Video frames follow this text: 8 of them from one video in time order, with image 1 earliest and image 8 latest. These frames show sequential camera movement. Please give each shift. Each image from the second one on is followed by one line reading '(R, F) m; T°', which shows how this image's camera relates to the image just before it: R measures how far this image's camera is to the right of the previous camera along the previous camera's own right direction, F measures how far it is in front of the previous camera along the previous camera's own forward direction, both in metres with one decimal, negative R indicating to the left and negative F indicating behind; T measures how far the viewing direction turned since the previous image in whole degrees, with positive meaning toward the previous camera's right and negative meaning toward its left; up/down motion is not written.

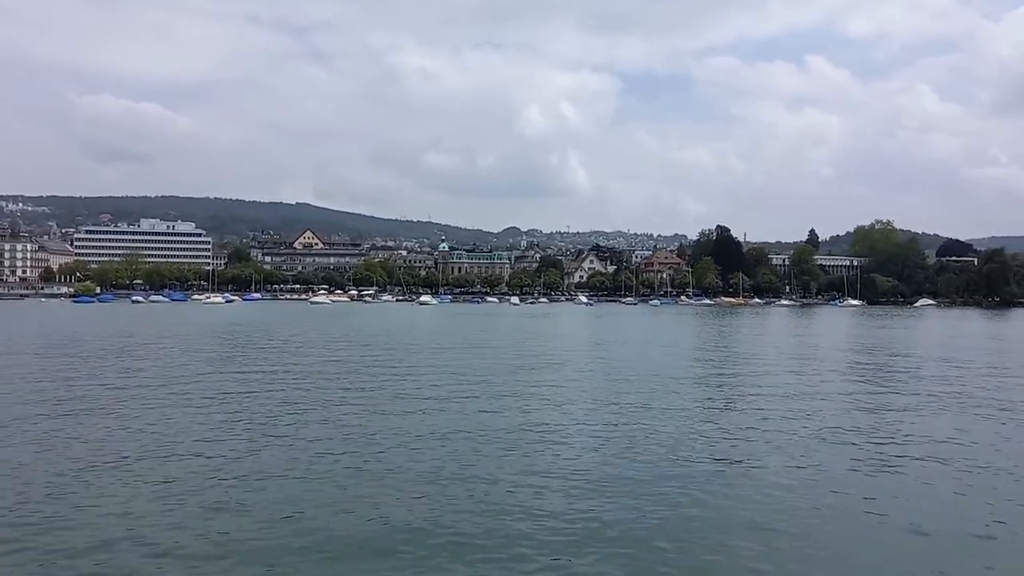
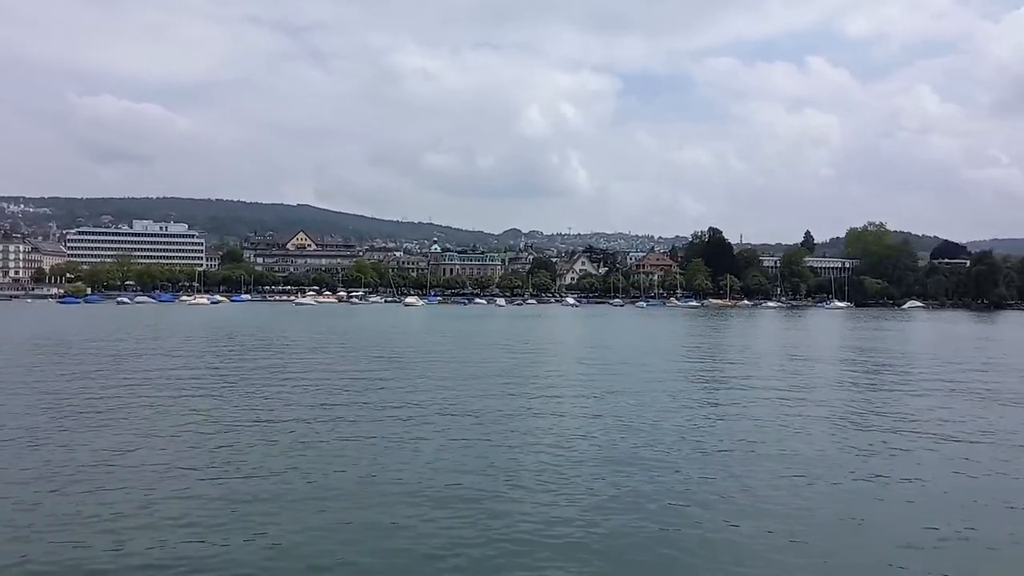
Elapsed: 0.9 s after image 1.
(+1.1, +0.1) m; 0°
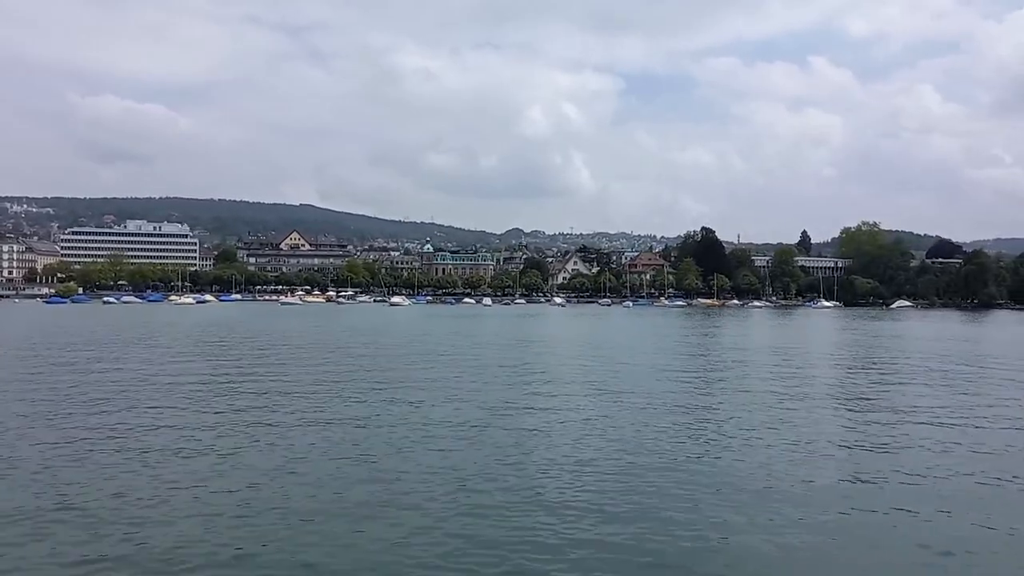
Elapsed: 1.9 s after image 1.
(+1.1, +0.1) m; 0°
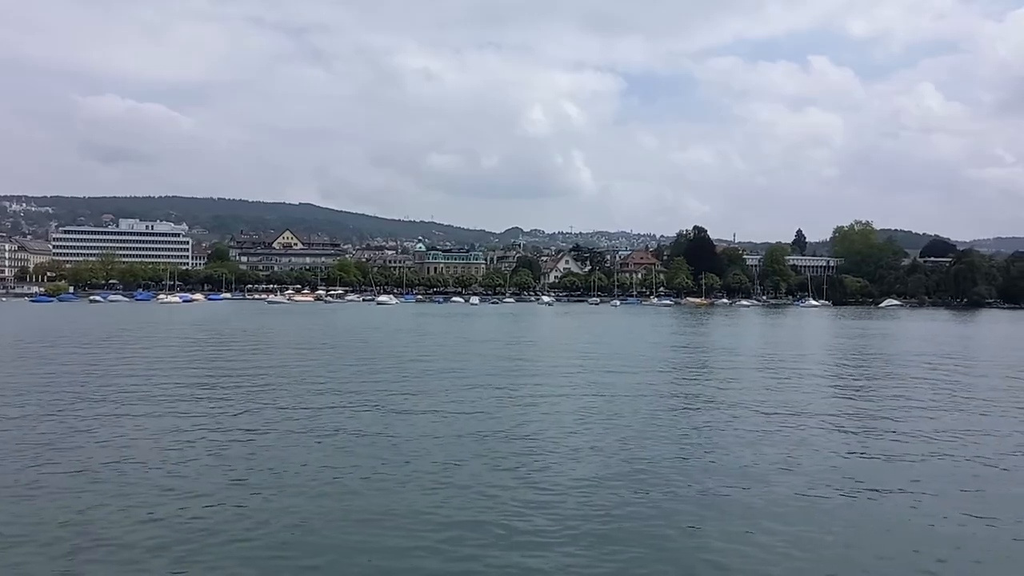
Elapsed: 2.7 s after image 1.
(+0.9, +0.1) m; 0°
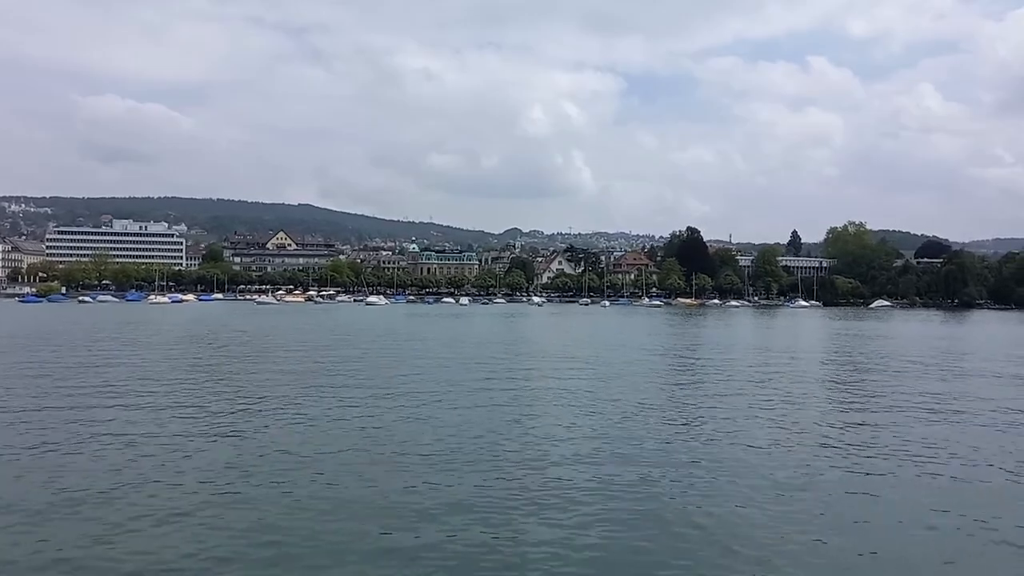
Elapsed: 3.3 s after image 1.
(+0.7, 0.0) m; 0°
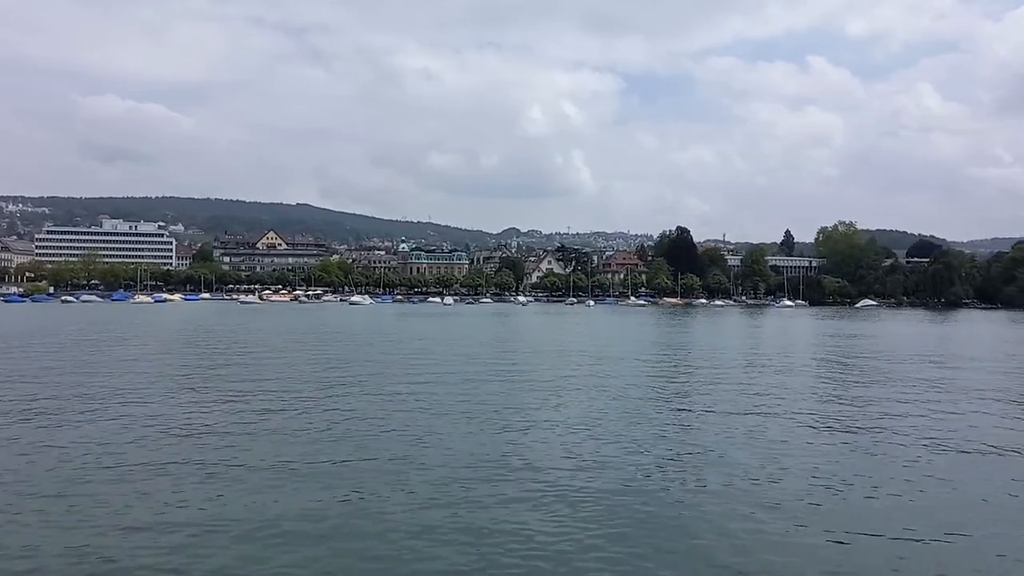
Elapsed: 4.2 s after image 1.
(+1.1, +0.1) m; 0°
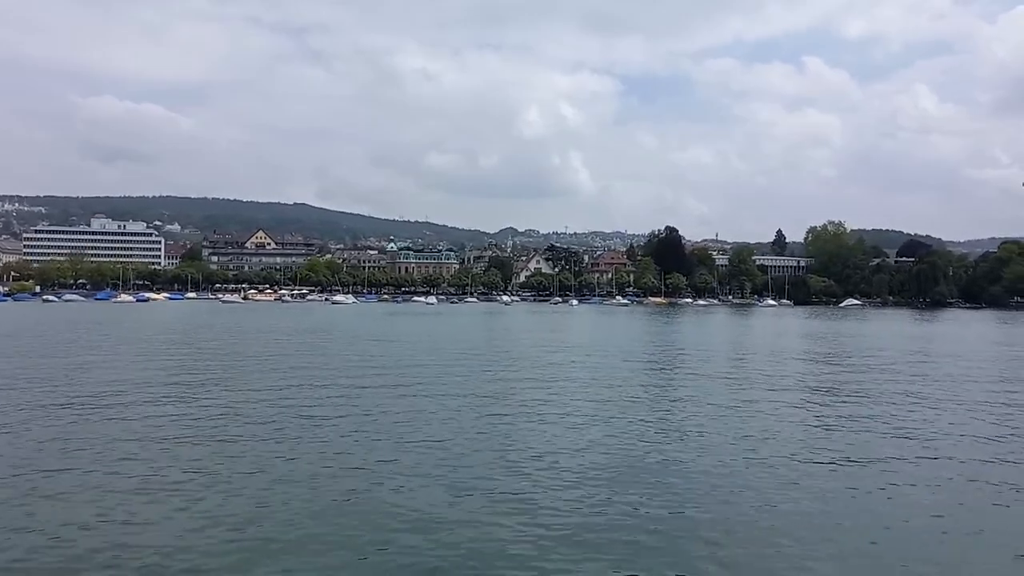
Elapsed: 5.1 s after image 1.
(+1.0, +0.1) m; 0°
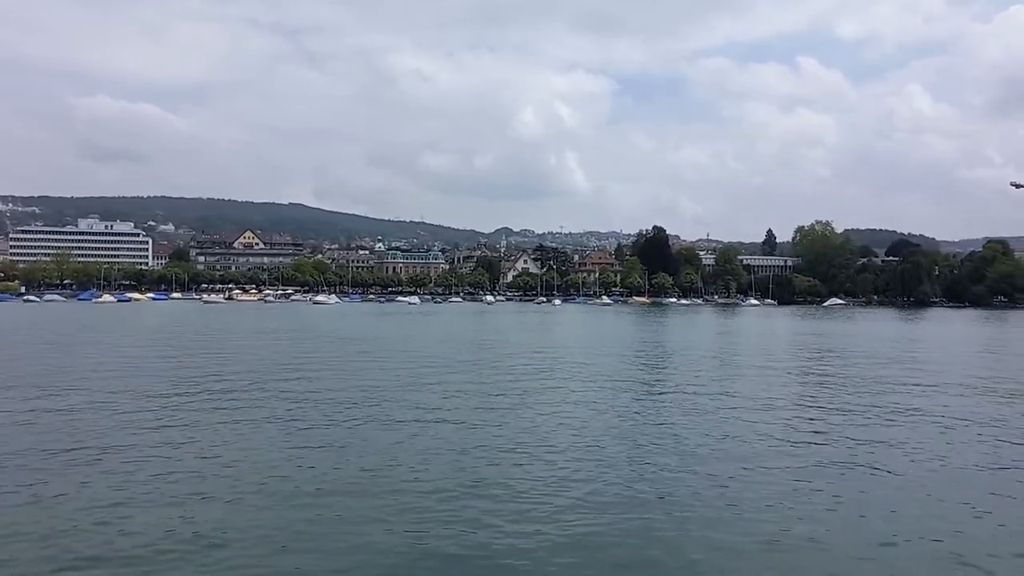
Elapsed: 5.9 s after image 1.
(+0.9, 0.0) m; 0°
